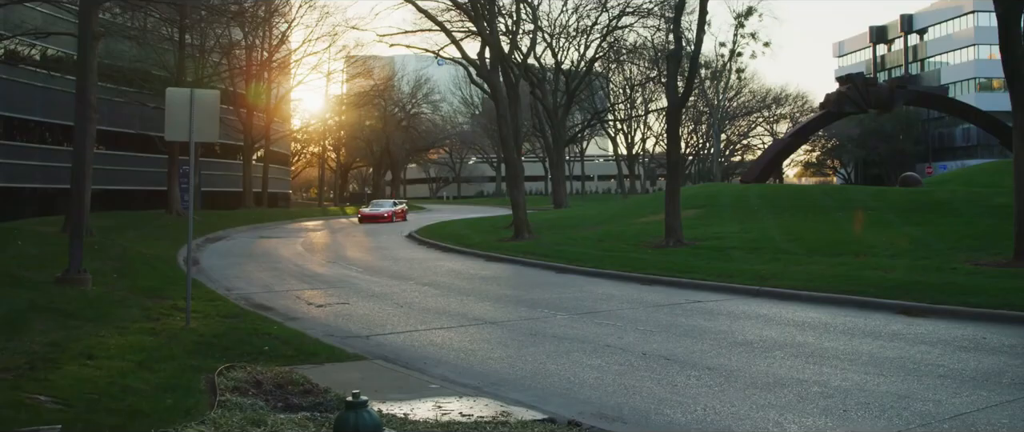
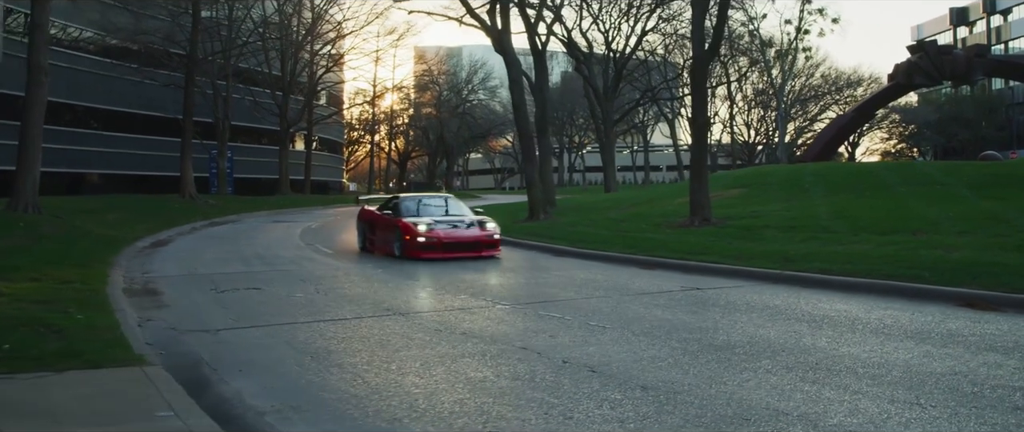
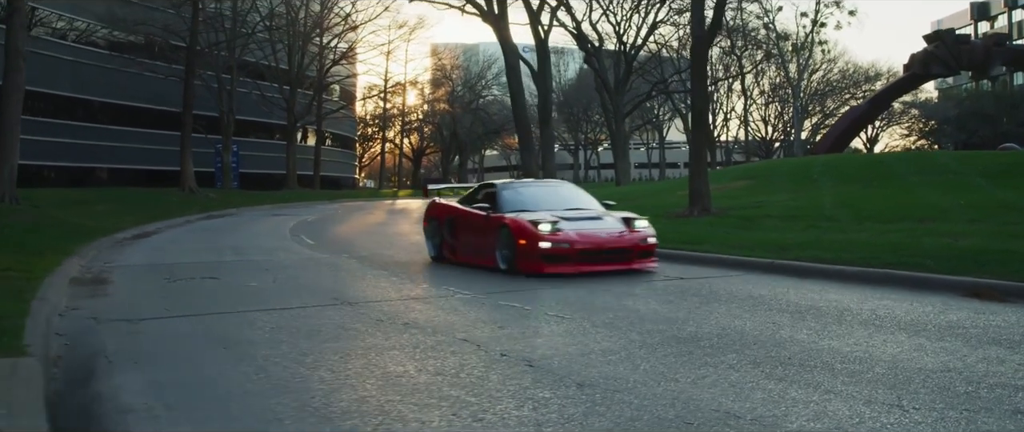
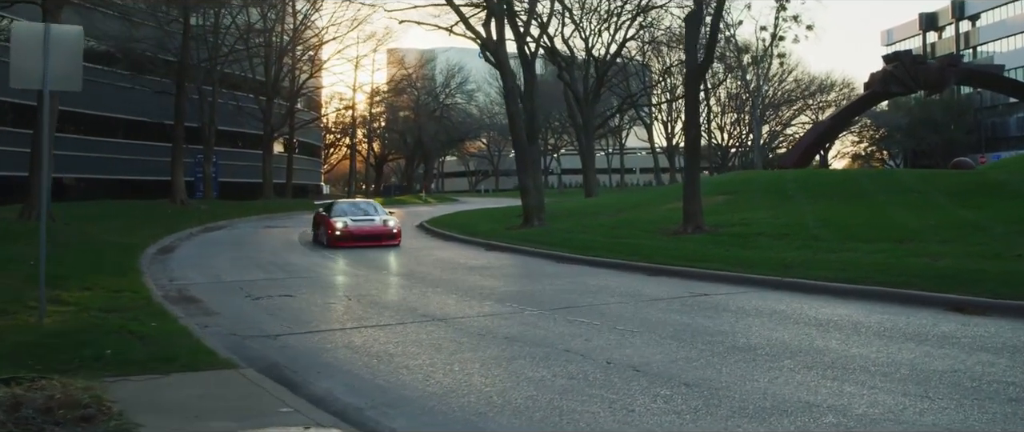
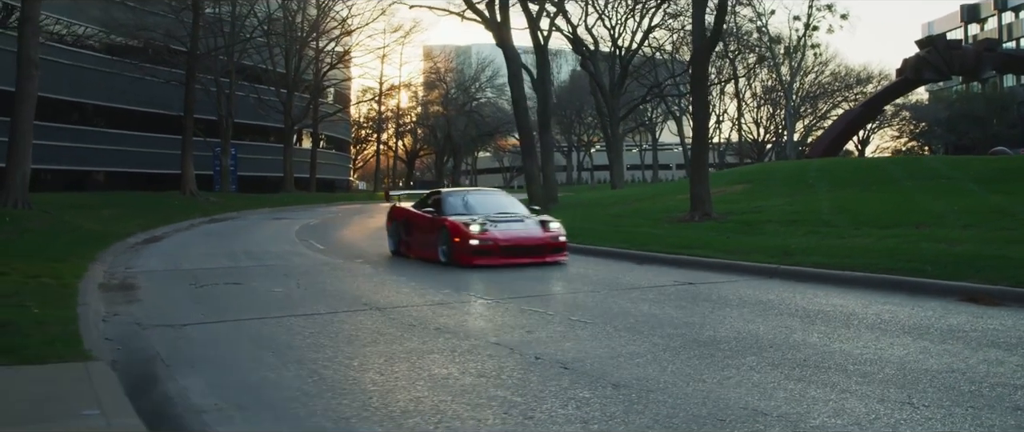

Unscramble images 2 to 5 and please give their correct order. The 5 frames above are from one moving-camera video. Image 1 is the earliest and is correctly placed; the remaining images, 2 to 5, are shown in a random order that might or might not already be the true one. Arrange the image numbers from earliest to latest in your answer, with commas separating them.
4, 2, 5, 3
